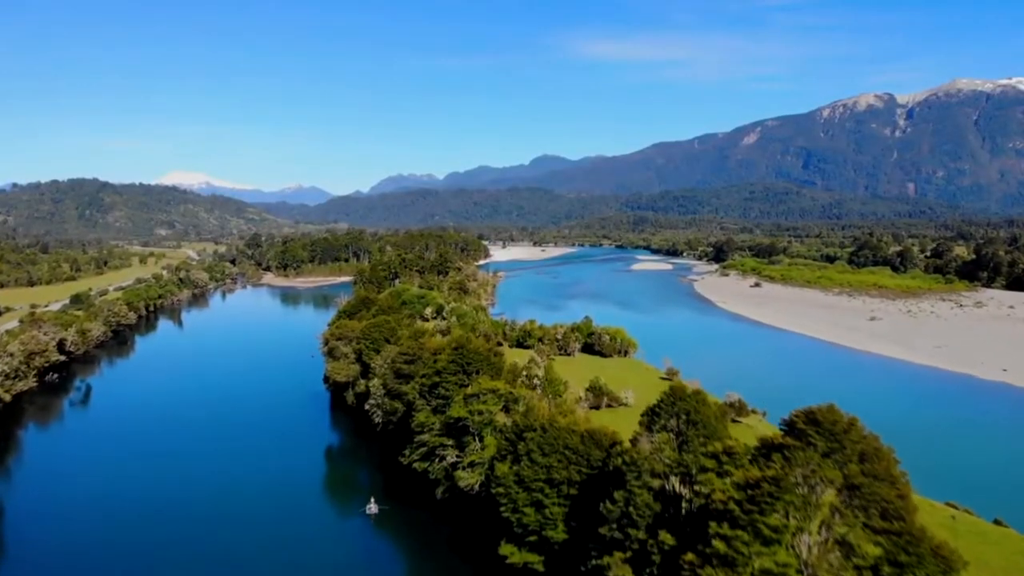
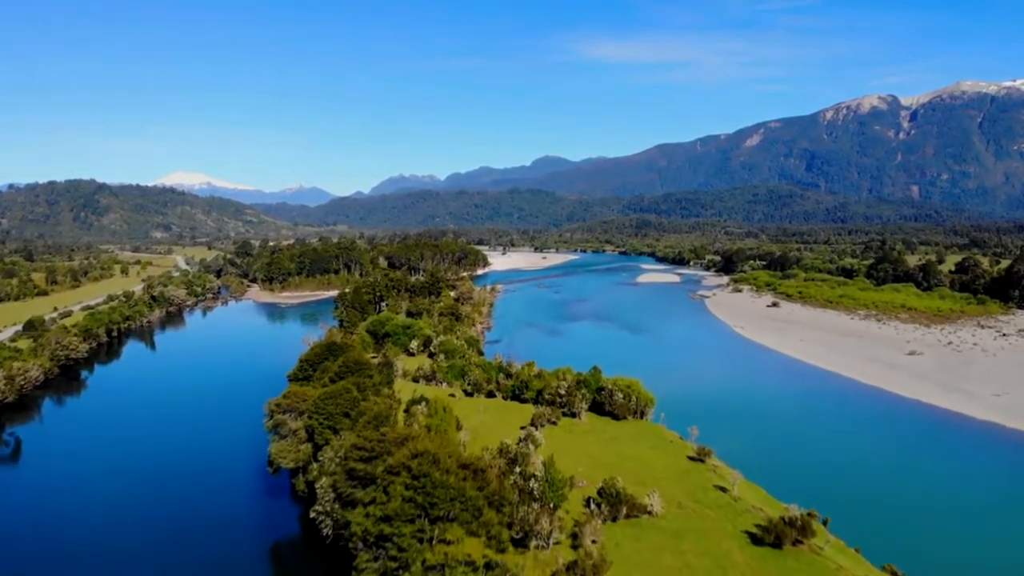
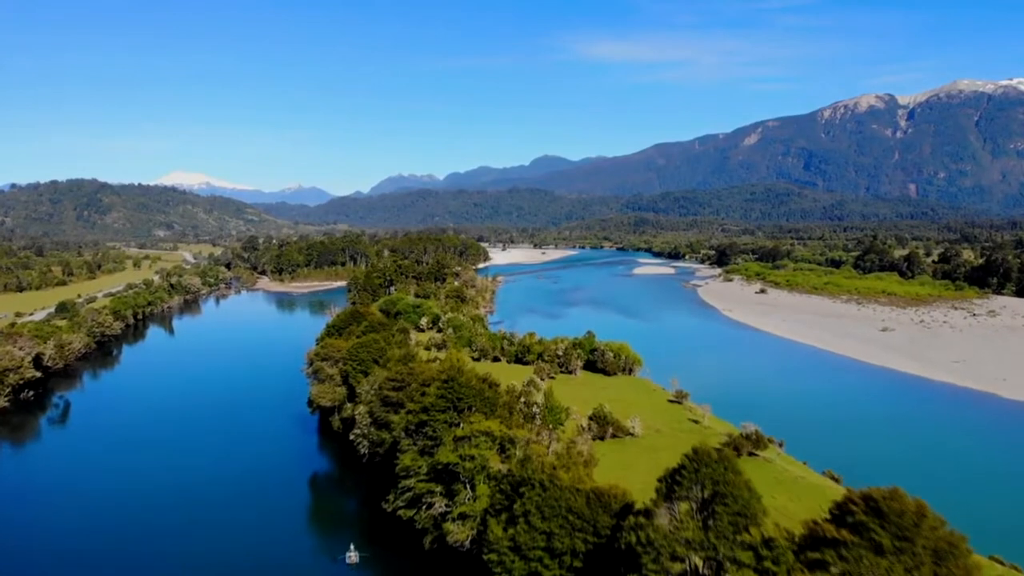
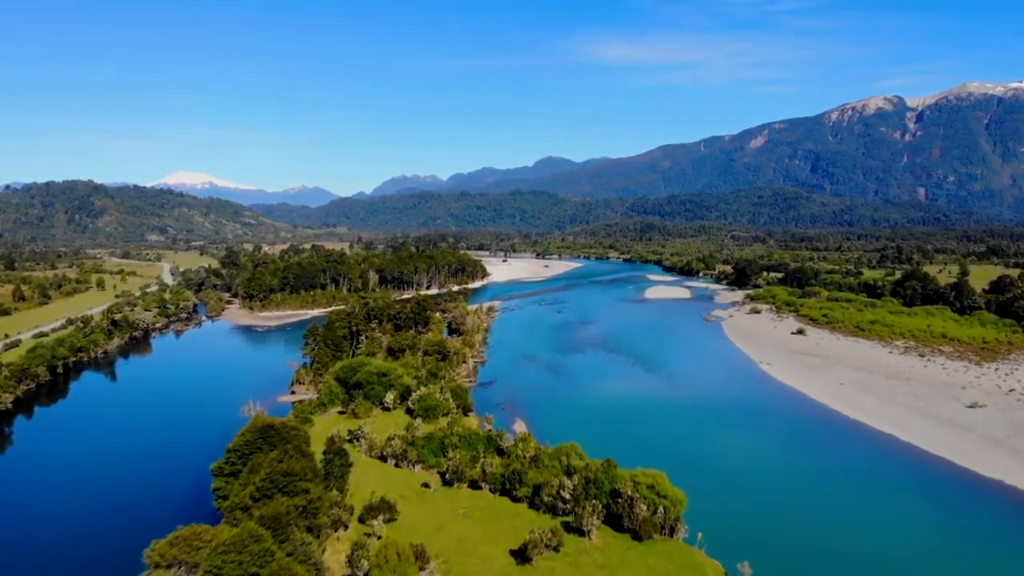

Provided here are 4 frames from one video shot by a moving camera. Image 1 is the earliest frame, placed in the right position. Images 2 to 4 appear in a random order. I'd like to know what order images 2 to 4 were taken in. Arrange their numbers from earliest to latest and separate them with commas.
3, 2, 4
